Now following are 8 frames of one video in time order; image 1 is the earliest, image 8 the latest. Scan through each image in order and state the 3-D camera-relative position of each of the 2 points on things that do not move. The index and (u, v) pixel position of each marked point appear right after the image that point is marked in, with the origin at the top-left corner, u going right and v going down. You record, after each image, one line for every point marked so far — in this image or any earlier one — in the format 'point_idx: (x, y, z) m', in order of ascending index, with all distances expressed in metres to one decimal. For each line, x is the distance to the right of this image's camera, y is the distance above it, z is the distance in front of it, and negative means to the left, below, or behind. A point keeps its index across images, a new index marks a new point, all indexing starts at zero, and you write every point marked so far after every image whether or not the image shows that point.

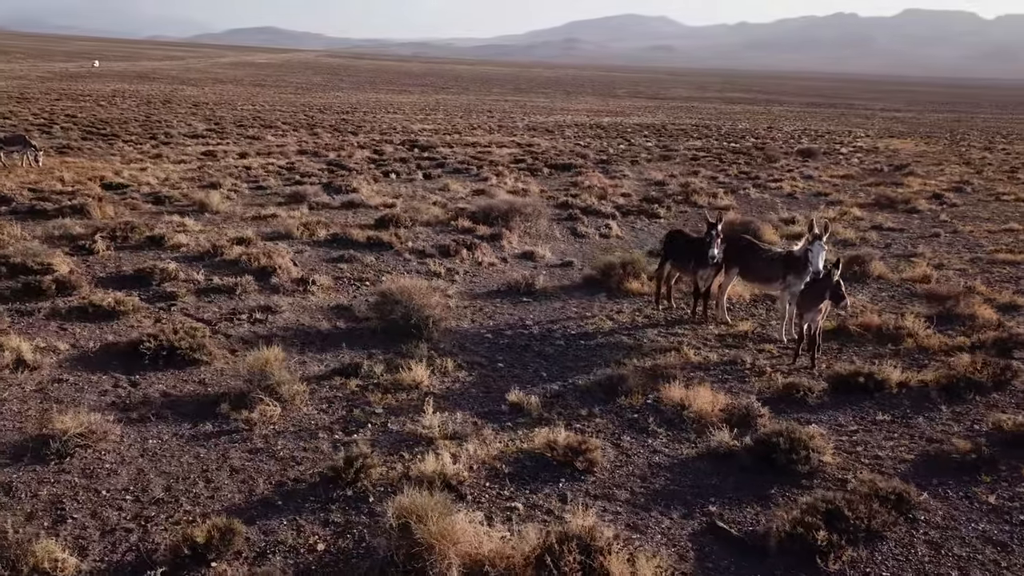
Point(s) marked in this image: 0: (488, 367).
0: (-0.3, -1.0, +9.8) m
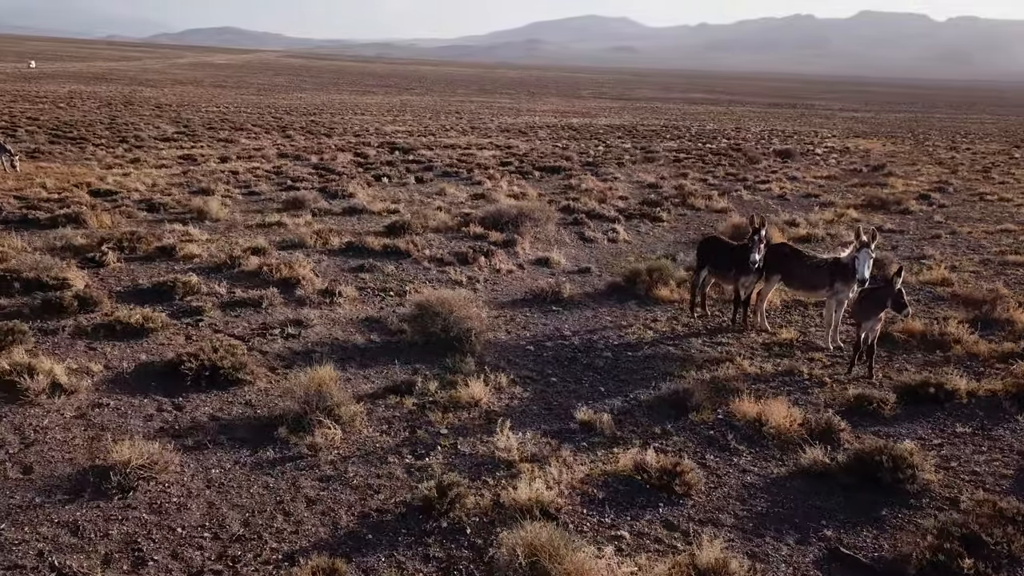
0: (+0.4, -1.1, +9.5) m
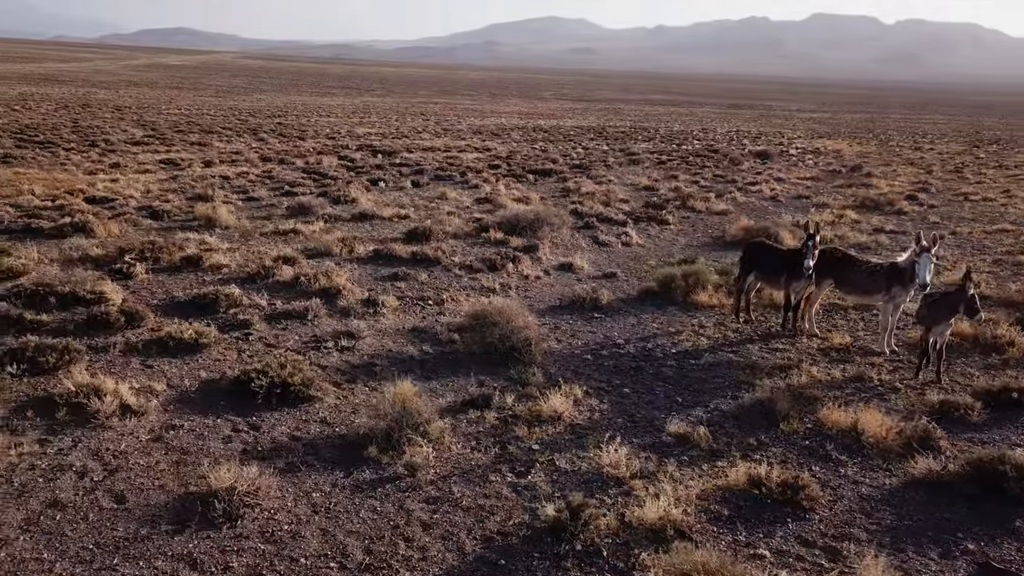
0: (+1.2, -1.2, +9.3) m
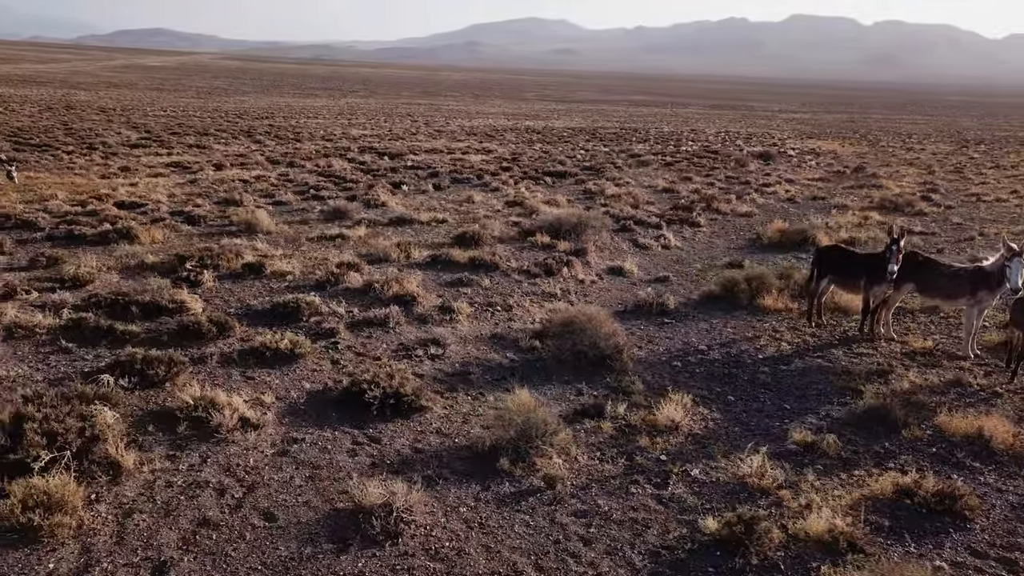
0: (+2.4, -1.3, +9.3) m
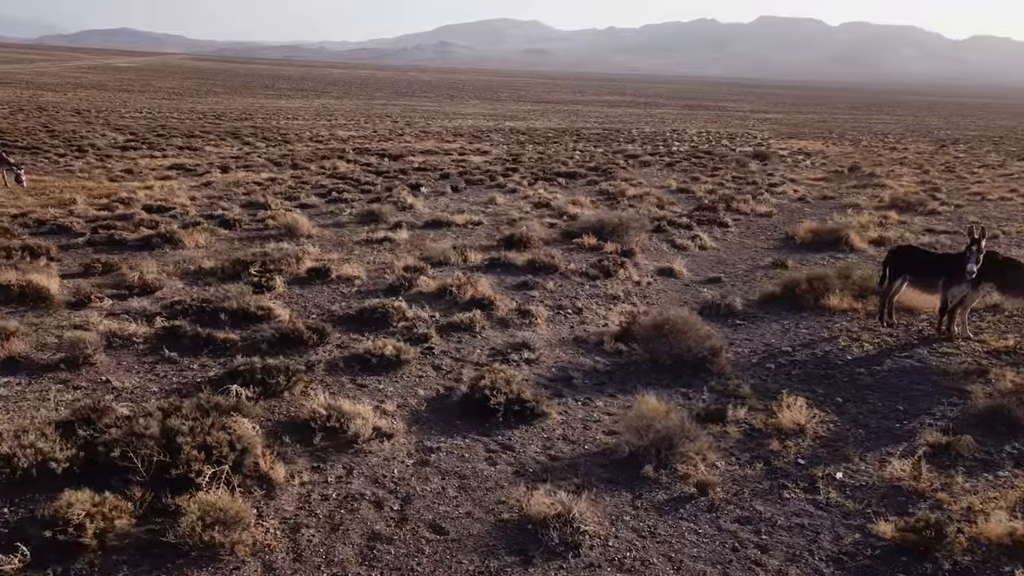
0: (+3.7, -1.3, +9.2) m
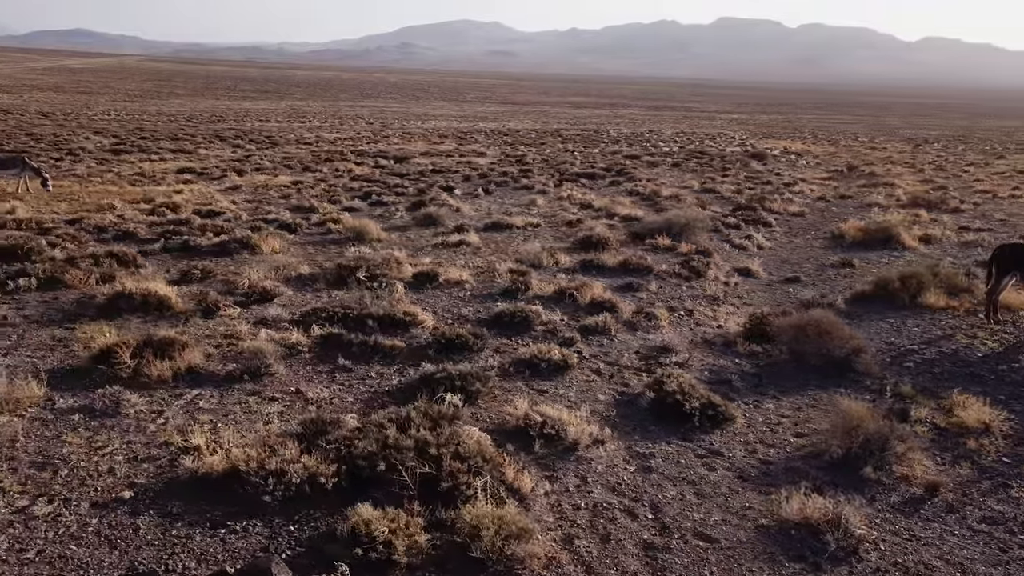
0: (+5.6, -1.3, +9.3) m
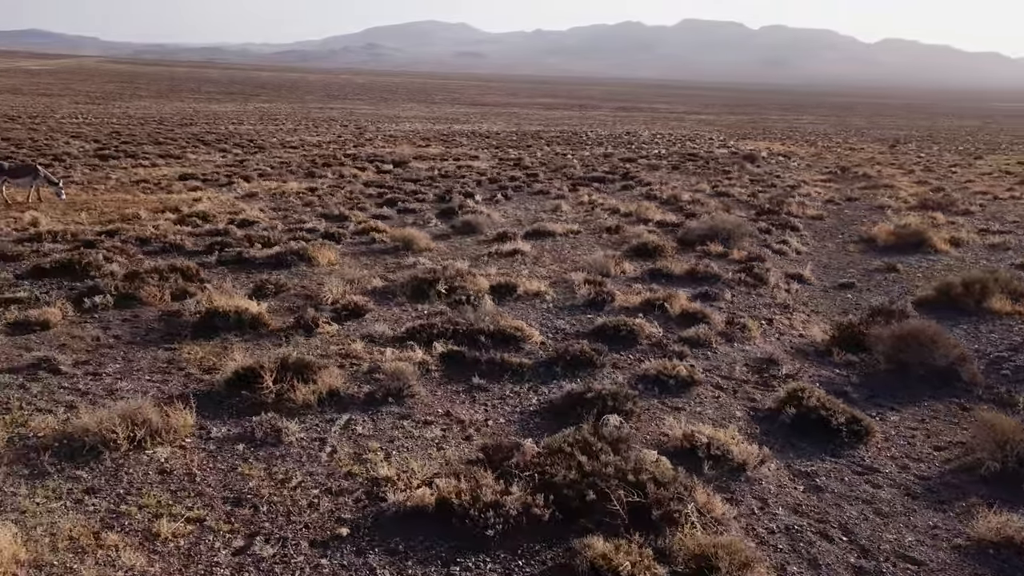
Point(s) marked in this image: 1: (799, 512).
0: (+7.0, -1.4, +9.4) m
1: (+2.4, -1.8, +6.7) m
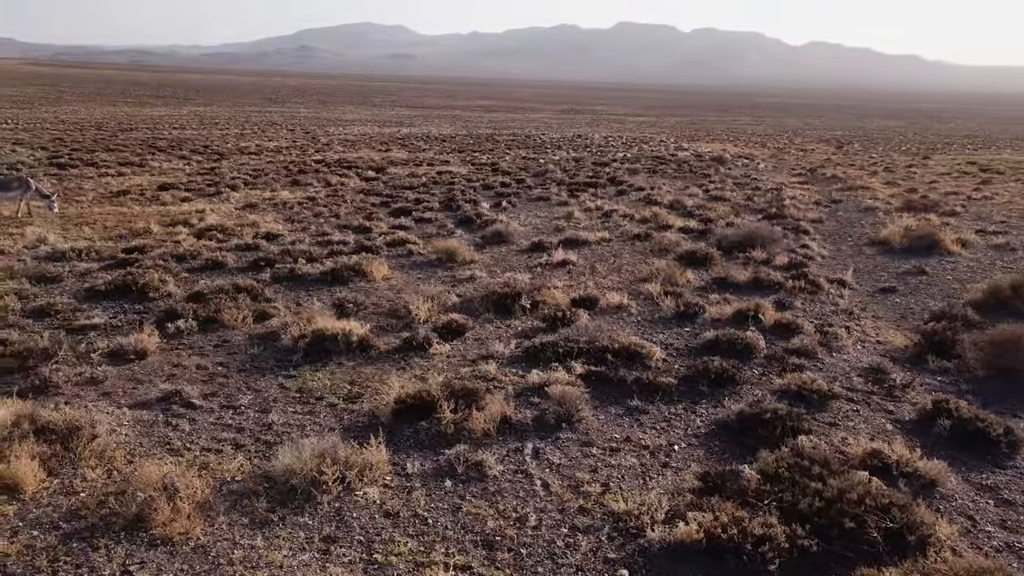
0: (+8.5, -1.4, +9.7) m
1: (+4.1, -2.0, +6.7) m
